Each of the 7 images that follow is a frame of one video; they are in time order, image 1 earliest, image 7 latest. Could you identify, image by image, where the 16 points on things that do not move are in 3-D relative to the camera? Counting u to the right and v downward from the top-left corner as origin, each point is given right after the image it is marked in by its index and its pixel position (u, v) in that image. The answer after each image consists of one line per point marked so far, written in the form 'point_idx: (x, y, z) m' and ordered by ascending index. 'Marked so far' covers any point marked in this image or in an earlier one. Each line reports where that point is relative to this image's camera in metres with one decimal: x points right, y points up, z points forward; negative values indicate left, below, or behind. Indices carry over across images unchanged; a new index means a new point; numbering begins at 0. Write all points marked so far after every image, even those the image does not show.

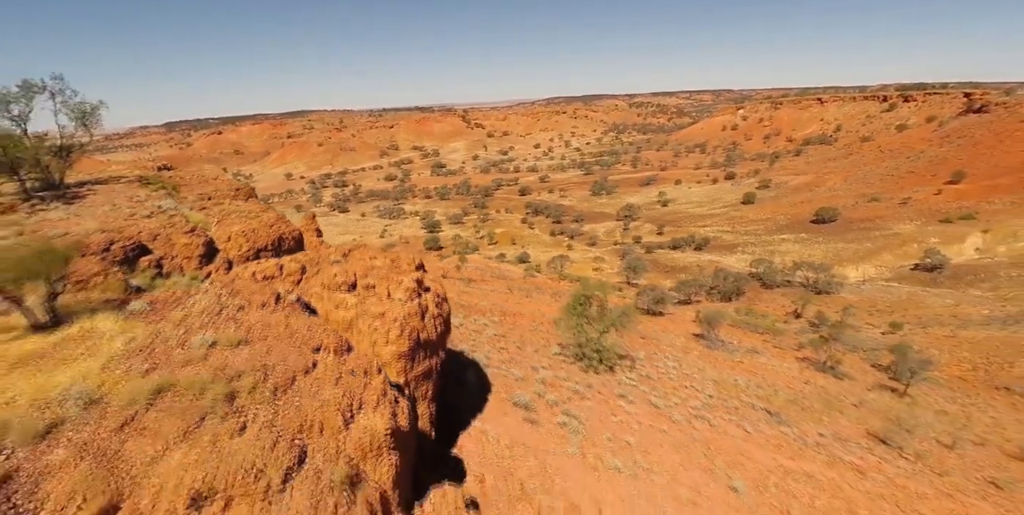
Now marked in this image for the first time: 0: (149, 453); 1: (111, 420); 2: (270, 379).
0: (-2.0, -1.0, +2.6) m
1: (-2.4, -0.9, +2.8) m
2: (-1.7, -0.8, +3.2) m
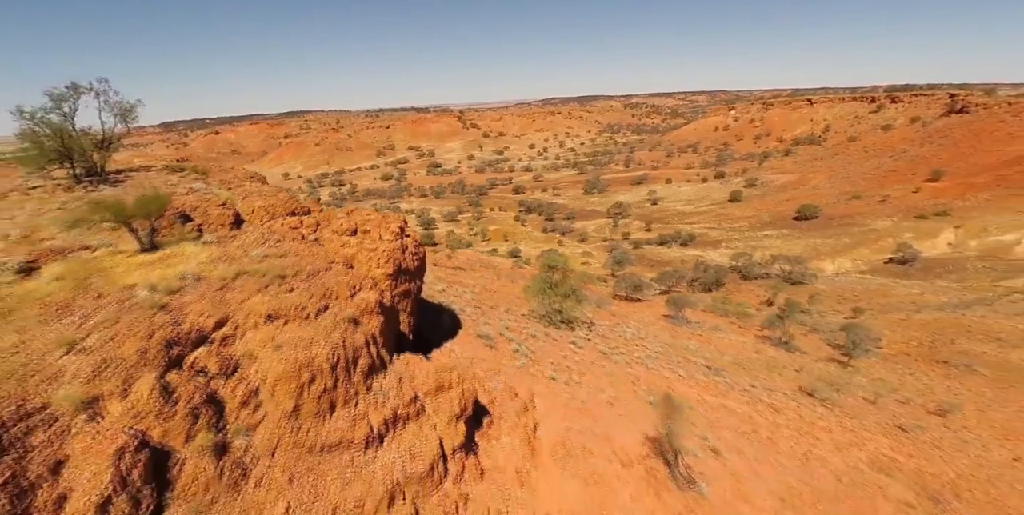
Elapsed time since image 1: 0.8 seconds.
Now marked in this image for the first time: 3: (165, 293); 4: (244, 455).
0: (-2.6, -0.4, +4.3) m
1: (-3.0, -0.2, +4.5) m
2: (-2.3, -0.1, +5.0) m
3: (-3.2, -0.4, +4.2) m
4: (-2.1, -1.5, +3.4) m
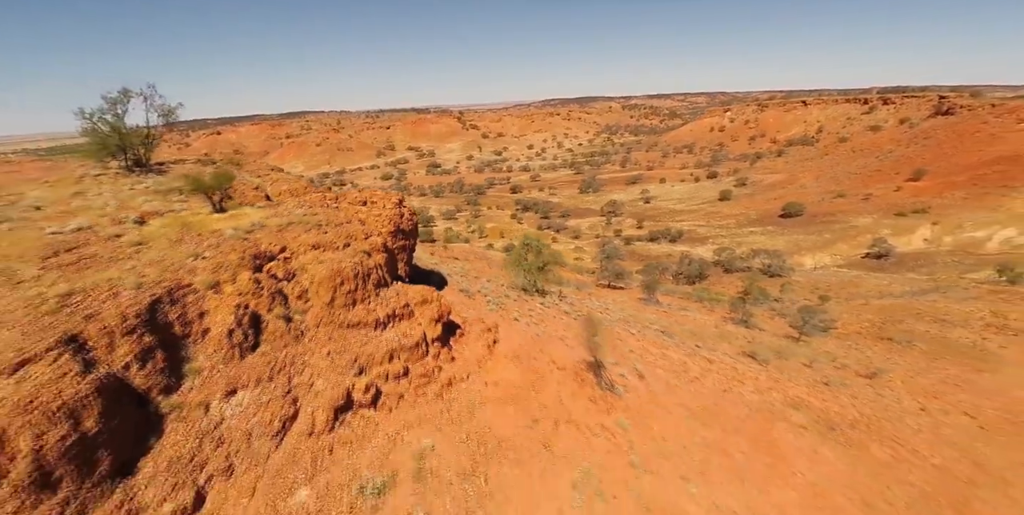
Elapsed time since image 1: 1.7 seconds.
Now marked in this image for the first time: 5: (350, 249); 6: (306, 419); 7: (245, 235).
0: (-3.2, +0.3, +6.4) m
1: (-3.6, +0.4, +6.6) m
2: (-2.9, +0.5, +7.1) m
3: (-3.8, +0.3, +6.3) m
4: (-2.6, -0.9, +5.5) m
5: (-2.4, +0.1, +6.5) m
6: (-2.2, -1.8, +4.8) m
7: (-3.7, +0.3, +6.1) m
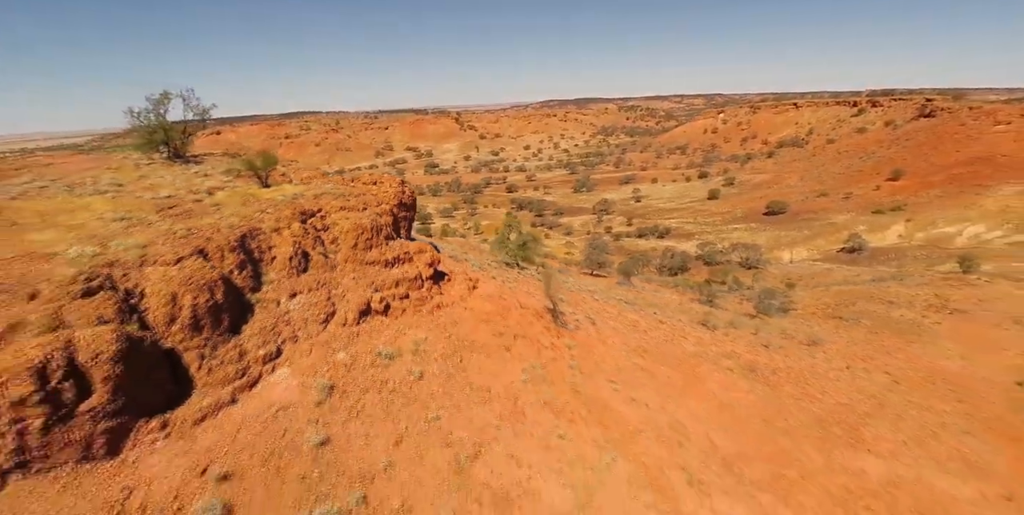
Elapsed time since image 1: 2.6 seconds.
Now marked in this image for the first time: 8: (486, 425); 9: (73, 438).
0: (-3.7, +1.1, +8.8) m
1: (-4.1, +1.2, +9.0) m
2: (-3.5, +1.3, +9.4) m
3: (-4.4, +1.1, +8.7) m
4: (-3.2, -0.1, +7.9) m
5: (-2.9, +0.9, +8.9) m
6: (-2.8, -1.0, +7.2) m
7: (-4.3, +1.1, +8.5) m
8: (-0.4, -2.5, +6.6) m
9: (-4.6, -1.9, +4.5) m
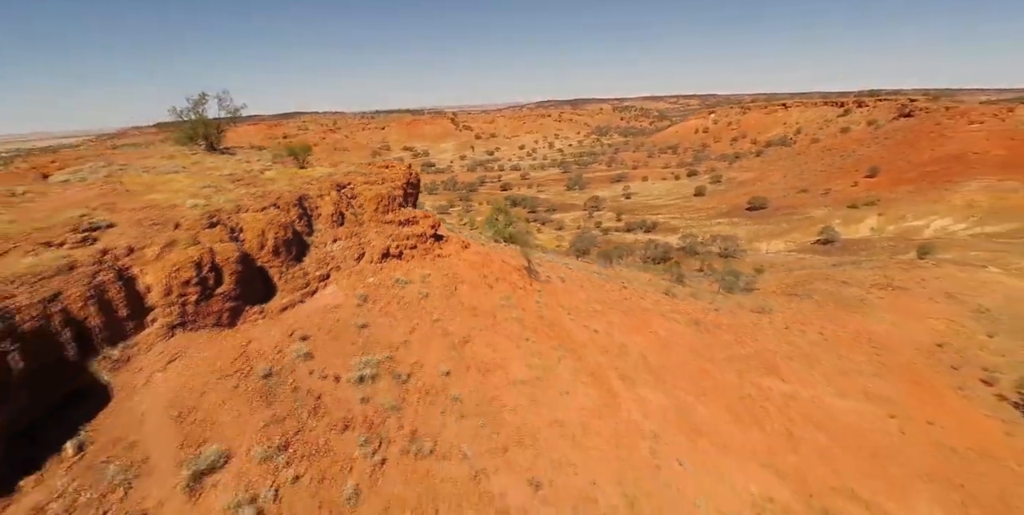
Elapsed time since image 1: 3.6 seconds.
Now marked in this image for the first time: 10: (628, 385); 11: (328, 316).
0: (-4.2, +2.1, +11.5) m
1: (-4.6, +2.2, +11.7) m
2: (-3.9, +2.3, +12.2) m
3: (-4.9, +2.1, +11.4) m
4: (-3.7, +0.9, +10.6) m
5: (-3.4, +1.9, +11.6) m
6: (-3.3, 0.0, +9.9) m
7: (-4.7, +2.1, +11.2) m
8: (-0.8, -1.5, +9.3) m
9: (-5.0, -0.9, +7.3) m
10: (+2.7, -2.9, +10.0) m
11: (-3.5, -1.1, +8.2) m
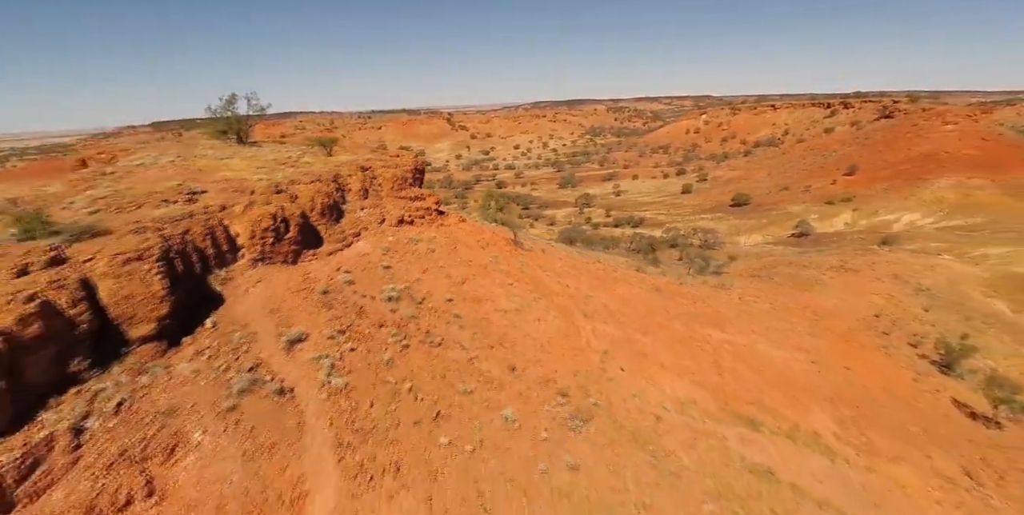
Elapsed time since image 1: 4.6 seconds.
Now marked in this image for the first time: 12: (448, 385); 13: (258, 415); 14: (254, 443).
0: (-4.6, +3.1, +14.4) m
1: (-5.0, +3.3, +14.6) m
2: (-4.4, +3.4, +15.1) m
3: (-5.3, +3.2, +14.3) m
4: (-4.1, +2.0, +13.5) m
5: (-3.8, +3.0, +14.5) m
6: (-3.6, +1.1, +12.8) m
7: (-5.1, +3.1, +14.1) m
8: (-1.2, -0.5, +12.3) m
9: (-5.4, +0.2, +10.1) m
10: (+2.3, -1.9, +12.9) m
11: (-3.8, -0.1, +11.1) m
12: (-1.3, -2.5, +8.7) m
13: (-4.0, -2.5, +7.0) m
14: (-3.9, -2.8, +6.6) m
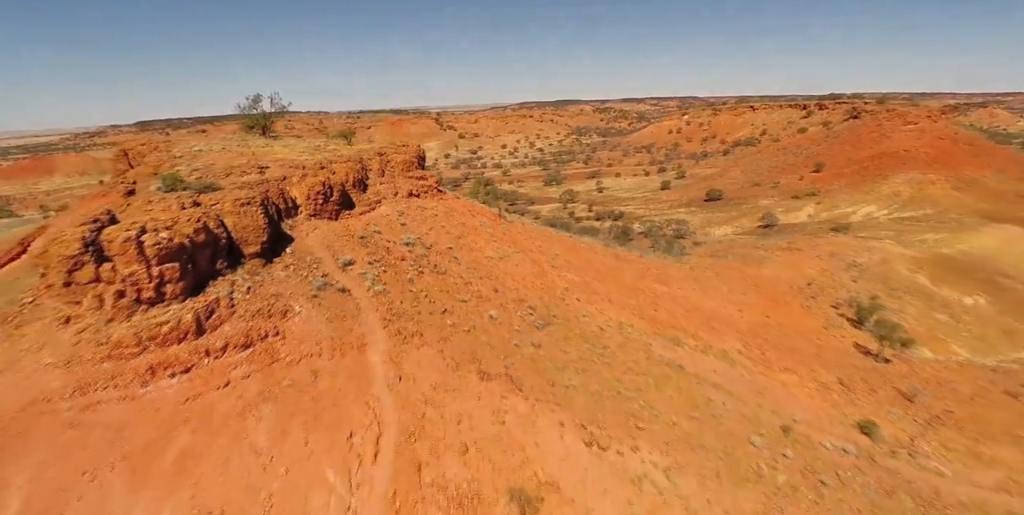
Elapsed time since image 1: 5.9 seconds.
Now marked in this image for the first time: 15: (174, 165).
0: (-5.3, +4.5, +18.2) m
1: (-5.7, +4.7, +18.4) m
2: (-5.0, +4.8, +18.9) m
3: (-5.9, +4.5, +18.1) m
4: (-4.7, +3.4, +17.3) m
5: (-4.5, +4.4, +18.3) m
6: (-4.2, +2.5, +16.6) m
7: (-5.8, +4.5, +17.9) m
8: (-1.8, +1.0, +16.1) m
9: (-5.9, +1.6, +13.9) m
10: (+1.7, -0.4, +16.9) m
11: (-4.4, +1.4, +14.9) m
12: (-1.8, -1.1, +12.6) m
13: (-4.5, -1.1, +10.8) m
14: (-4.3, -1.4, +10.4) m
15: (-11.8, +3.2, +15.2) m
